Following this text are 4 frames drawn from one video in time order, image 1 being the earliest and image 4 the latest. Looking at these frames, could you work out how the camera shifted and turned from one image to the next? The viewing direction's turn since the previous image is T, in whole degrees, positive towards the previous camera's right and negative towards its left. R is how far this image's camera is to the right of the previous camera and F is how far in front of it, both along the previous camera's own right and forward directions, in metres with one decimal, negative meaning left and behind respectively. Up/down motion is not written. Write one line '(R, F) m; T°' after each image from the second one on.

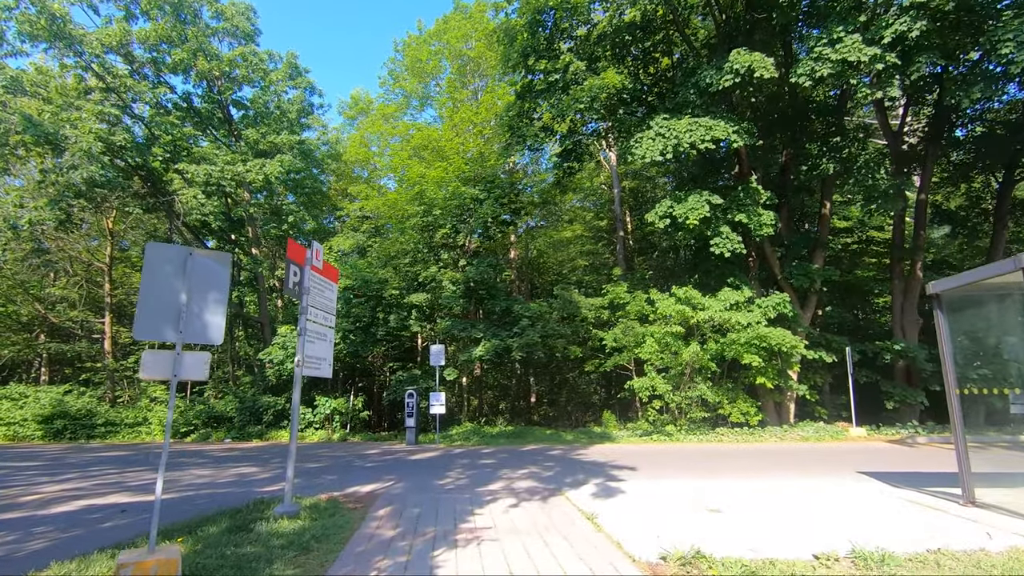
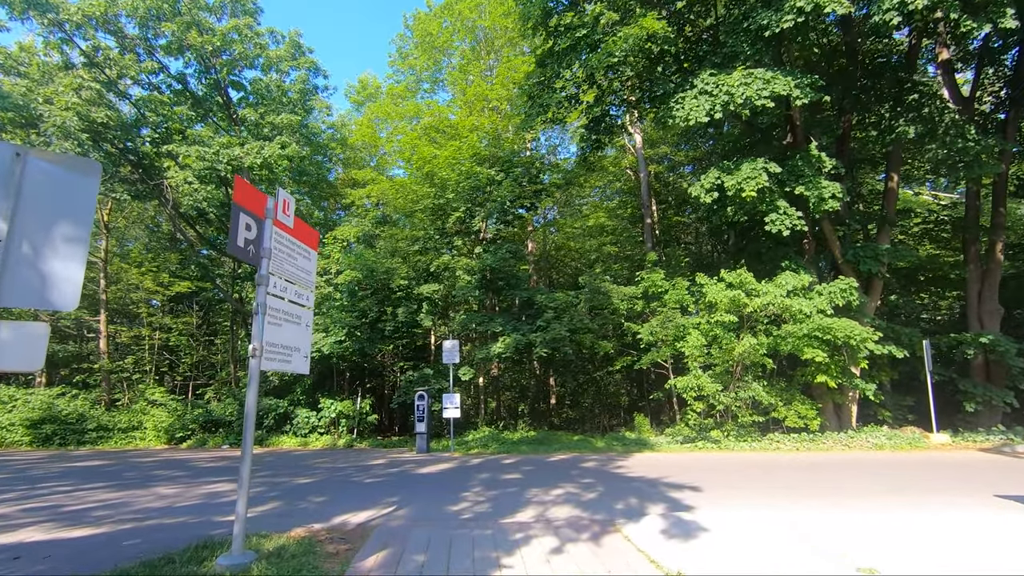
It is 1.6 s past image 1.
(-0.2, +1.9) m; -2°
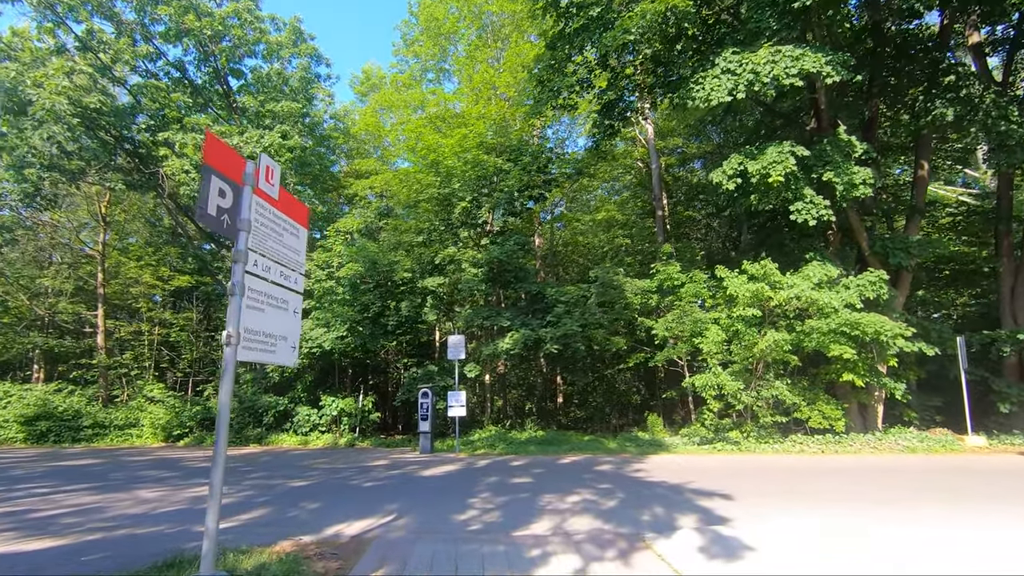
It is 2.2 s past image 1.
(-0.1, +0.7) m; -1°
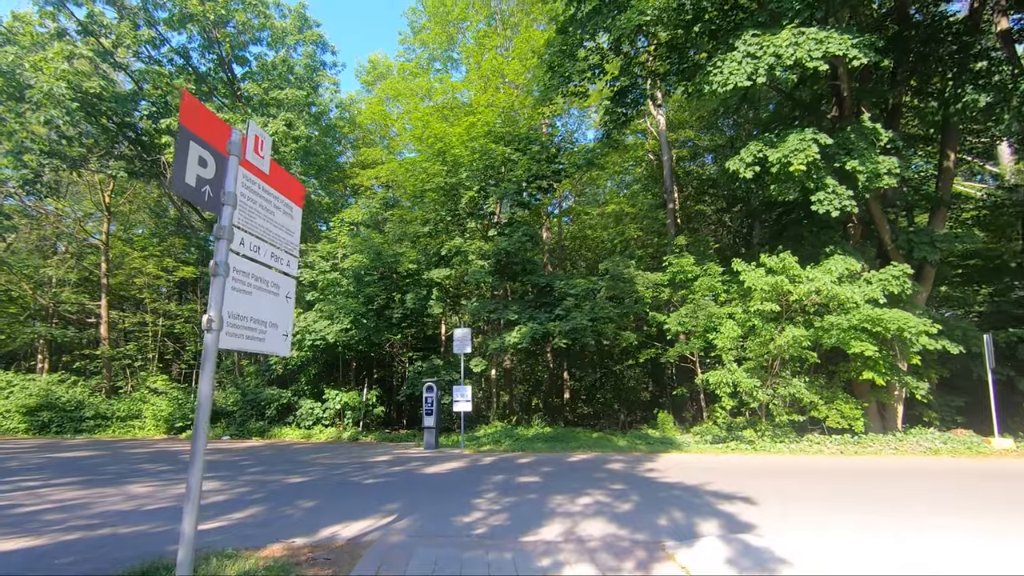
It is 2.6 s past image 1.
(0.0, +0.4) m; -1°
